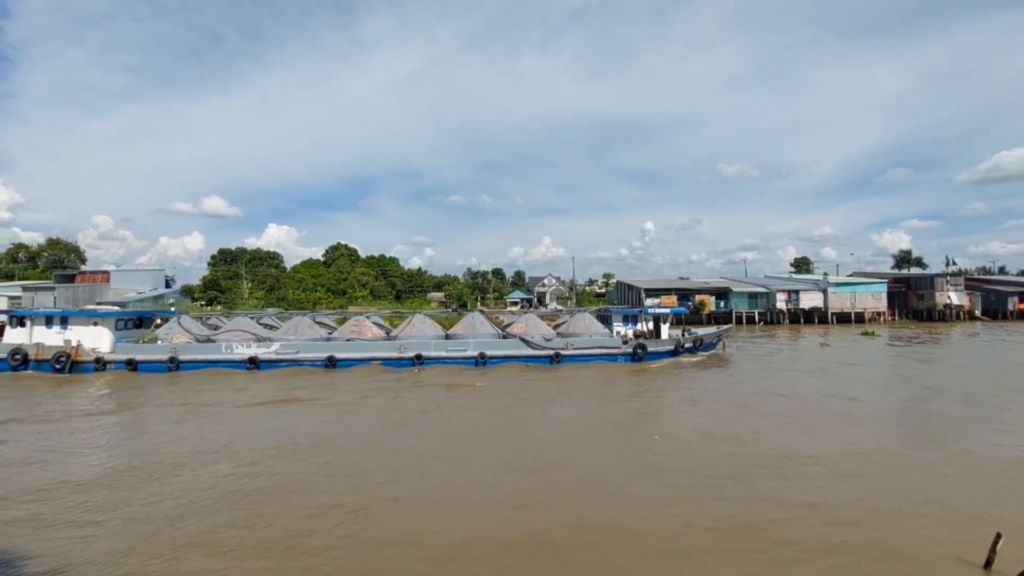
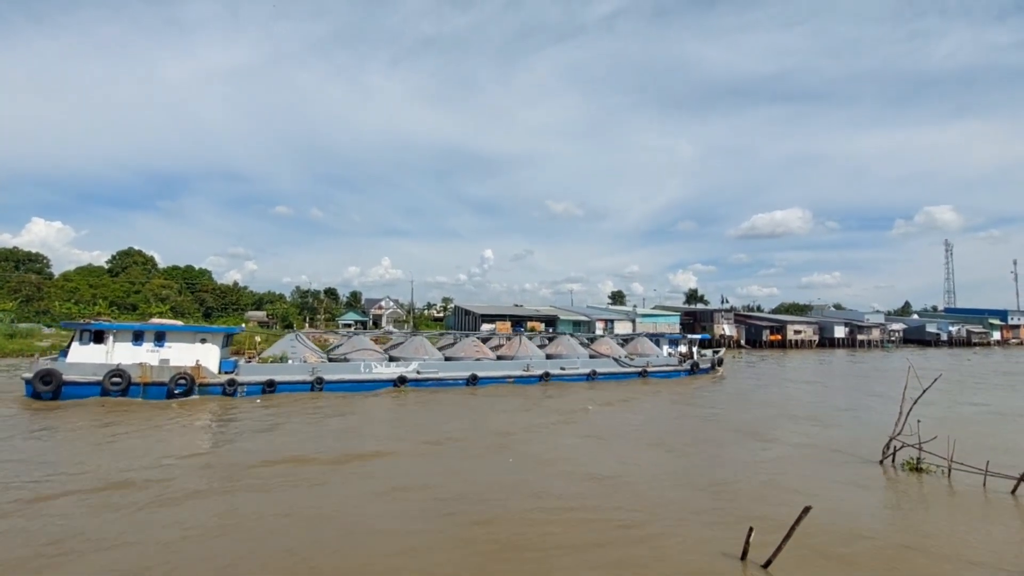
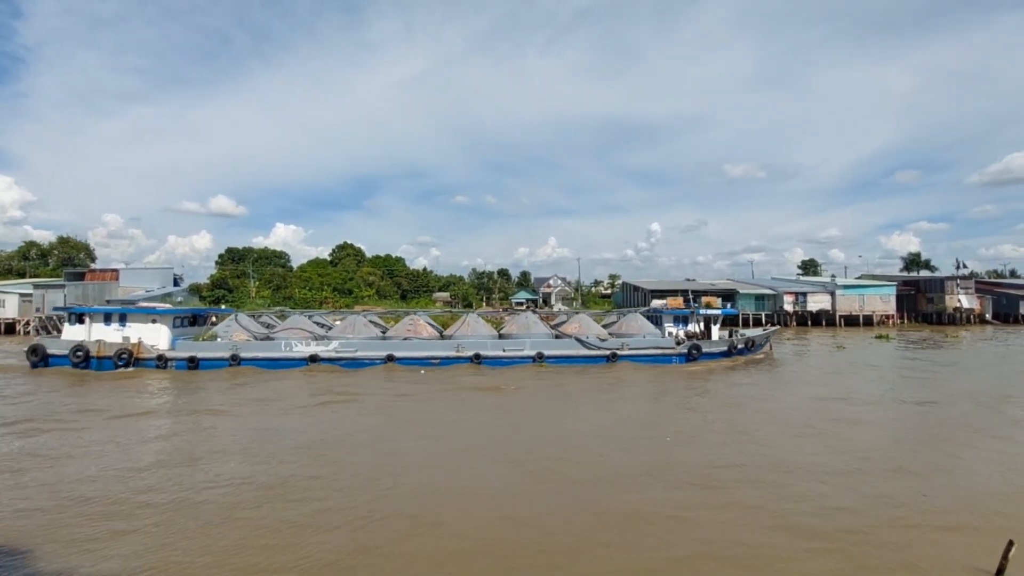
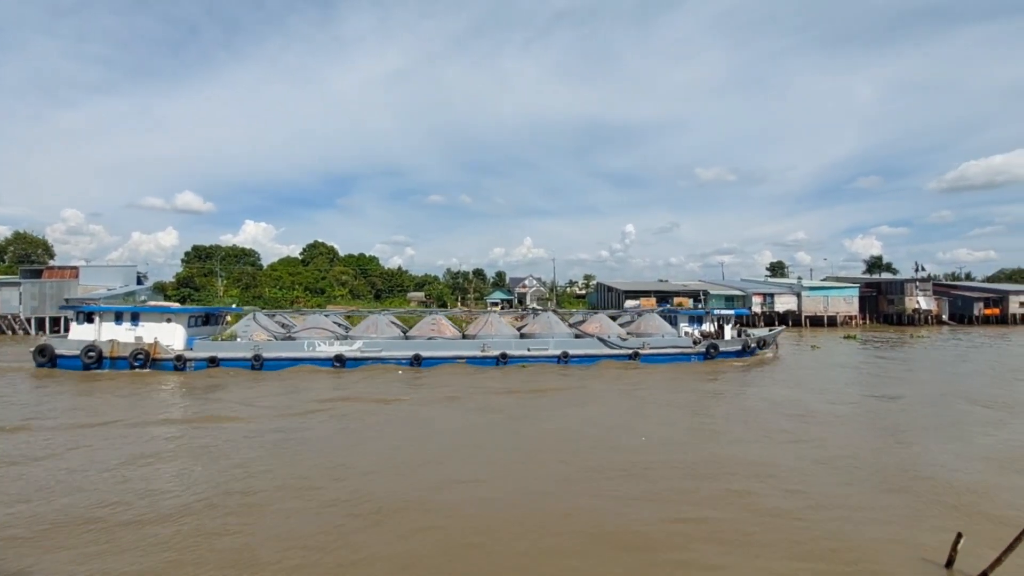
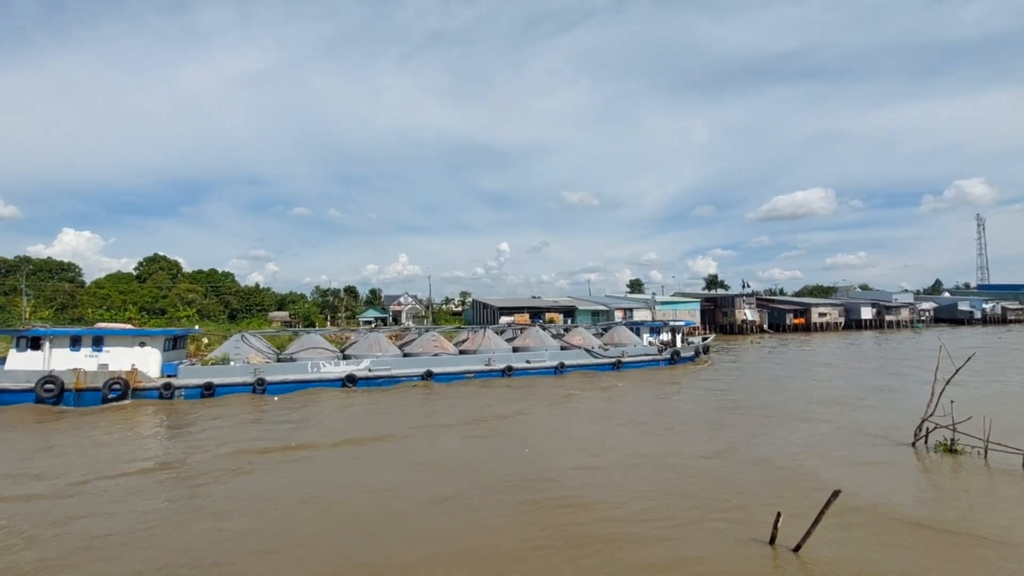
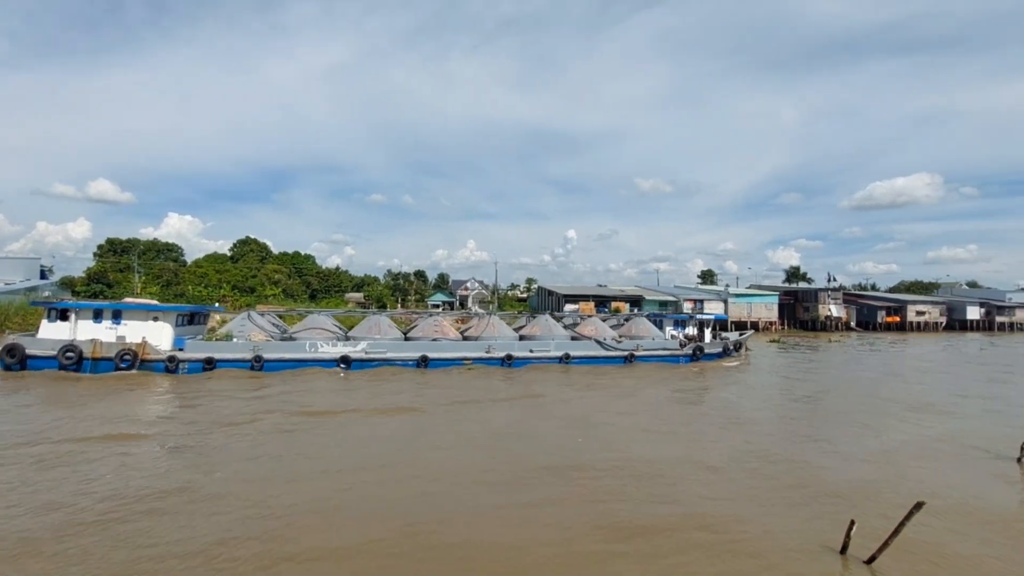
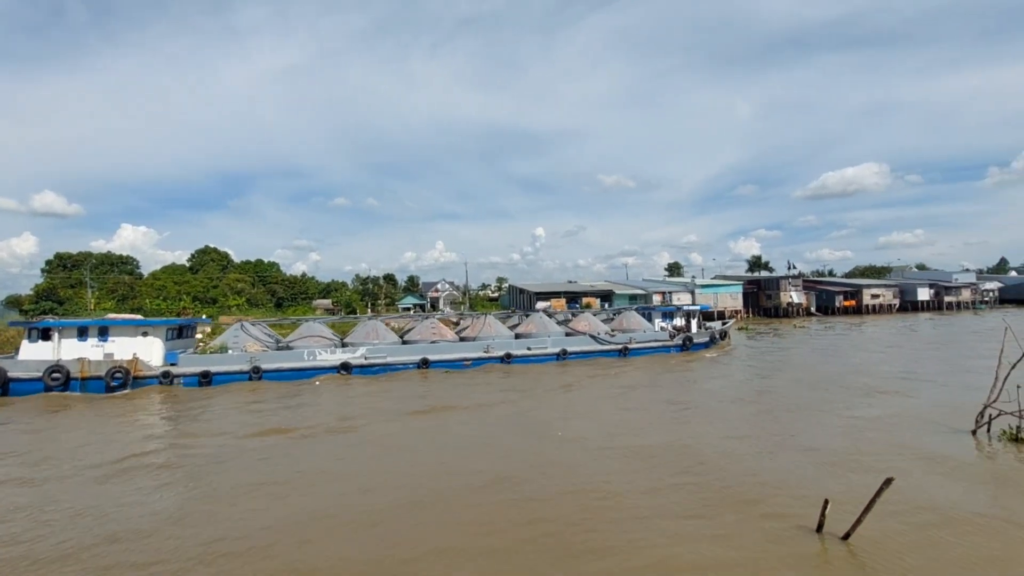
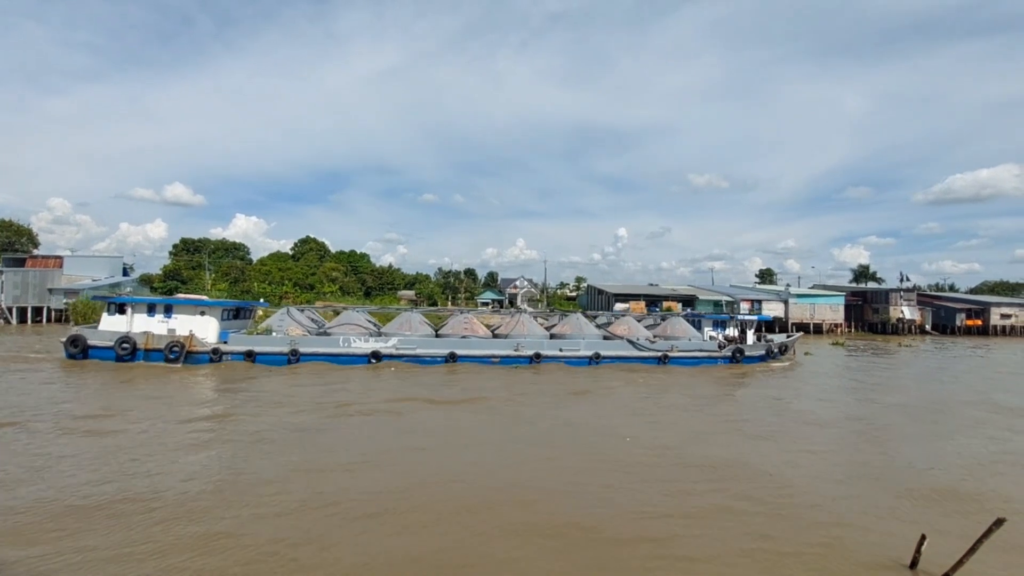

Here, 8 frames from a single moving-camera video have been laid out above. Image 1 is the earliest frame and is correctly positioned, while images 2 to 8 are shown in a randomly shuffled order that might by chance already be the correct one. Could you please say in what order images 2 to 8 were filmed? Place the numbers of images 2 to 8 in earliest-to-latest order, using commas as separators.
3, 4, 8, 6, 7, 5, 2
